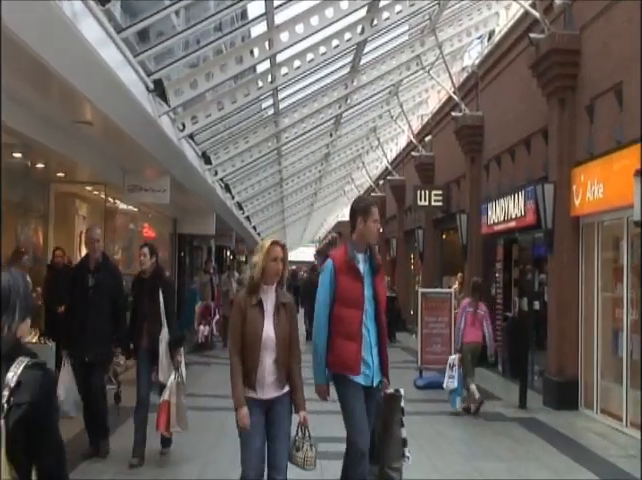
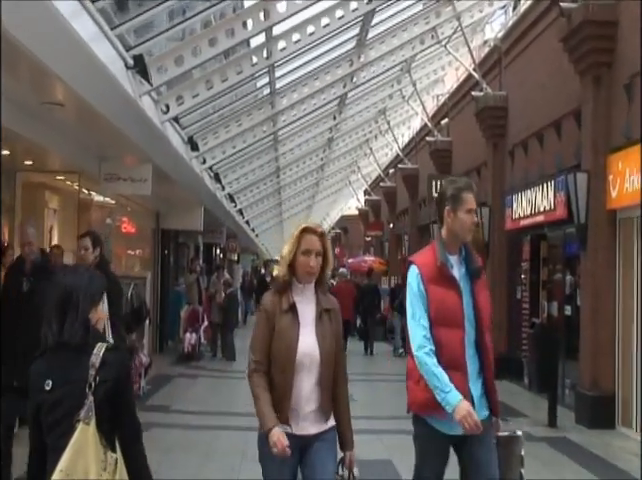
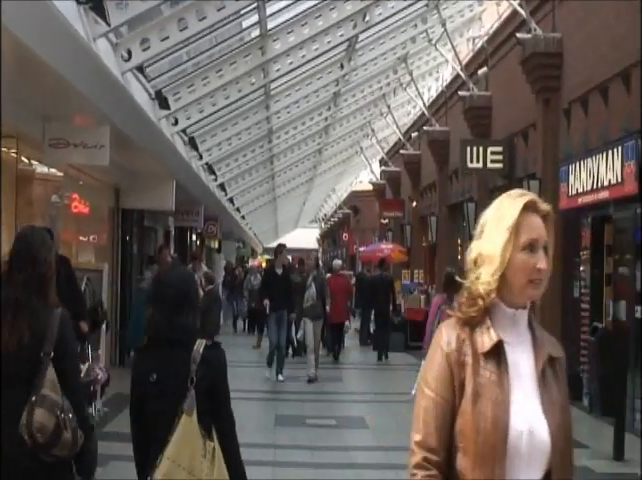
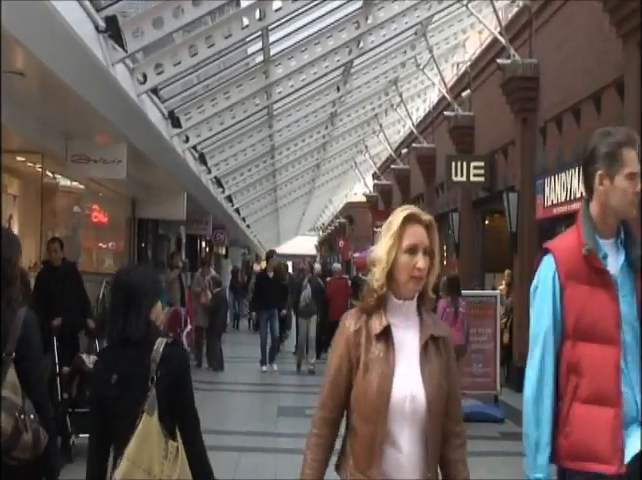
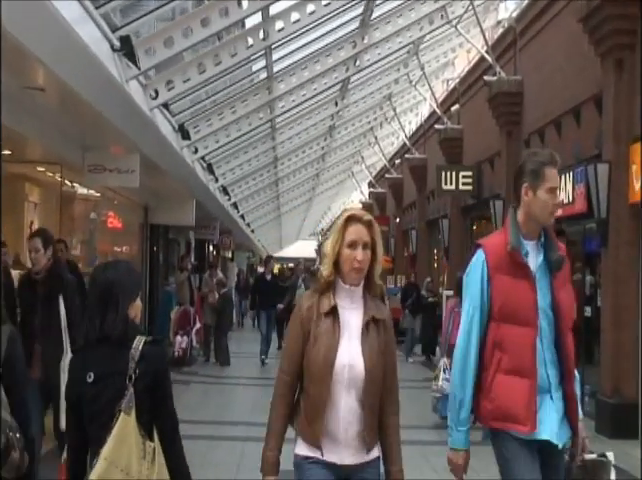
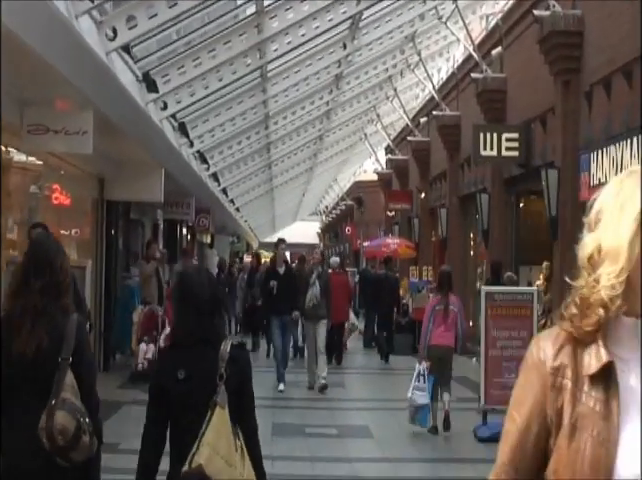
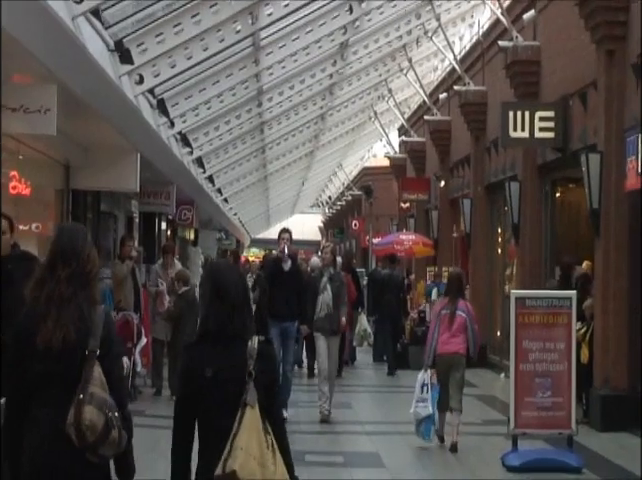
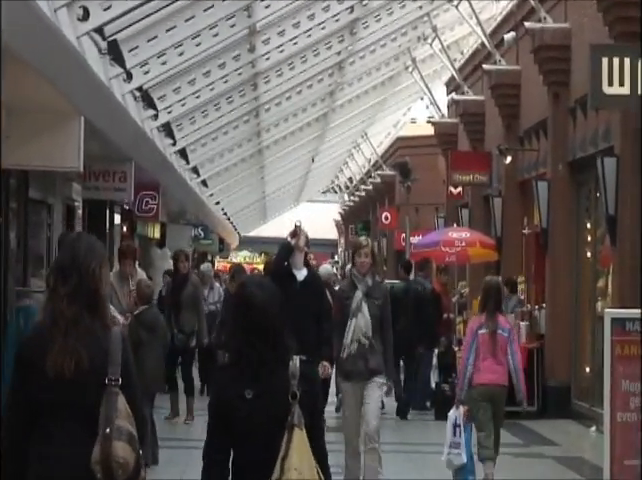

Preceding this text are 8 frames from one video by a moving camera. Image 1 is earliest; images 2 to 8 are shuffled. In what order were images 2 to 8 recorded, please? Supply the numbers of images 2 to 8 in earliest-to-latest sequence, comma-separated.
2, 5, 4, 3, 6, 7, 8
